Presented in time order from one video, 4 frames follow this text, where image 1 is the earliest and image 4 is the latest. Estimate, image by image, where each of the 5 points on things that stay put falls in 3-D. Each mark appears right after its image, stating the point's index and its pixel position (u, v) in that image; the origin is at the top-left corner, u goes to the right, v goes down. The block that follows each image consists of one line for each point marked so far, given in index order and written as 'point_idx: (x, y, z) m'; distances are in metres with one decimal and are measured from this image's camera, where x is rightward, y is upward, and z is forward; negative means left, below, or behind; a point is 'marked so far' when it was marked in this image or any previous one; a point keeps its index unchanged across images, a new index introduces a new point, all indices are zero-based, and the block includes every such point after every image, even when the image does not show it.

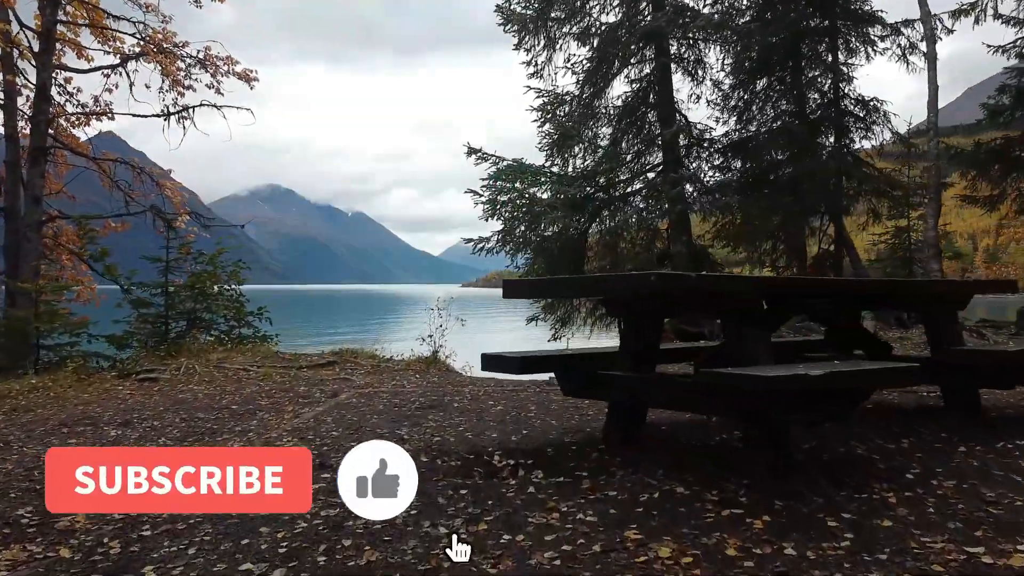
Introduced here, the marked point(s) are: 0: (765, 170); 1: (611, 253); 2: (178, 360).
0: (+5.1, +2.4, +12.0) m
1: (+2.0, +0.7, +12.0) m
2: (-4.2, -0.9, +7.4) m
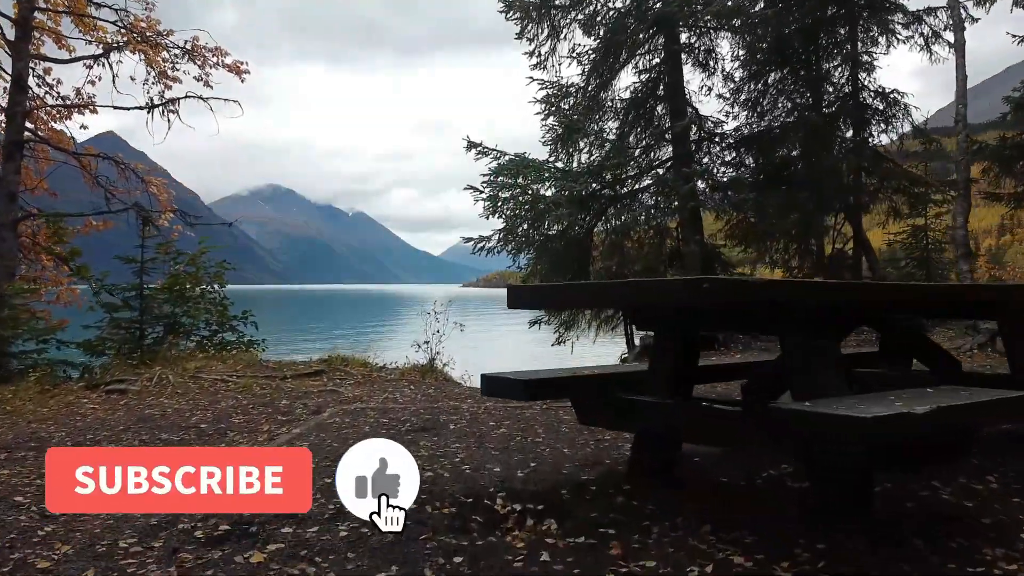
0: (+5.2, +2.3, +11.4) m
1: (+2.0, +0.7, +11.4) m
2: (-4.2, -0.9, +6.9) m
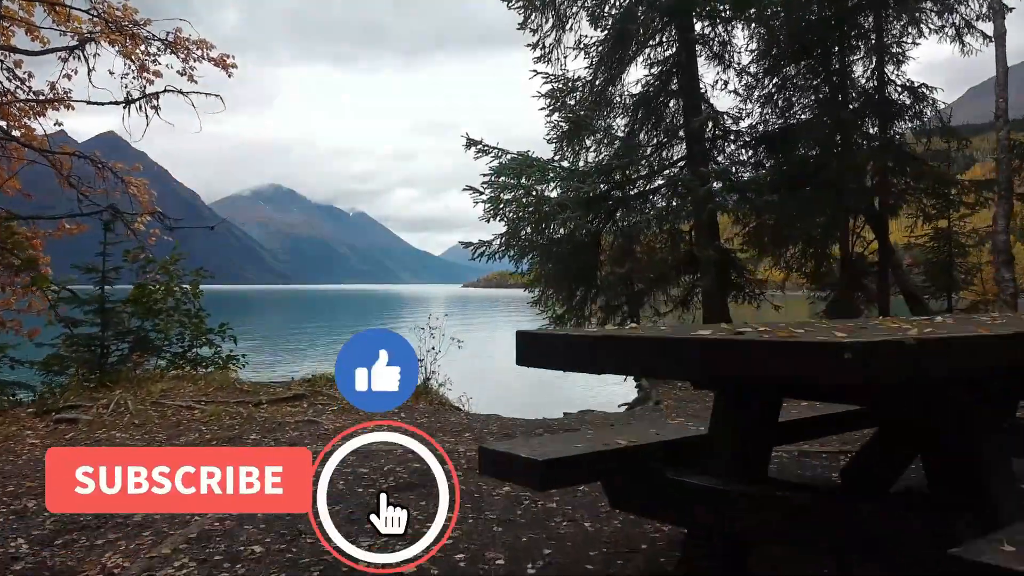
0: (+5.2, +2.2, +10.6) m
1: (+2.1, +0.5, +10.6) m
2: (-4.2, -1.1, +6.1) m
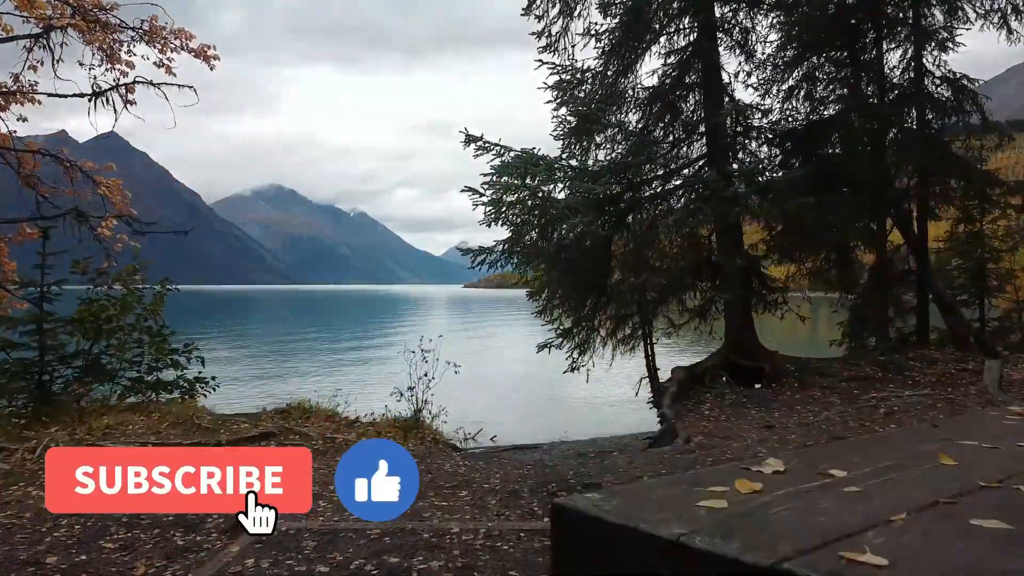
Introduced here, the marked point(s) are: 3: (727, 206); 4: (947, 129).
0: (+5.3, +2.0, +9.7) m
1: (+2.1, +0.4, +9.7) m
2: (-4.1, -1.3, +5.2) m
3: (+3.2, +1.2, +8.8) m
4: (+7.5, +2.7, +10.2) m
